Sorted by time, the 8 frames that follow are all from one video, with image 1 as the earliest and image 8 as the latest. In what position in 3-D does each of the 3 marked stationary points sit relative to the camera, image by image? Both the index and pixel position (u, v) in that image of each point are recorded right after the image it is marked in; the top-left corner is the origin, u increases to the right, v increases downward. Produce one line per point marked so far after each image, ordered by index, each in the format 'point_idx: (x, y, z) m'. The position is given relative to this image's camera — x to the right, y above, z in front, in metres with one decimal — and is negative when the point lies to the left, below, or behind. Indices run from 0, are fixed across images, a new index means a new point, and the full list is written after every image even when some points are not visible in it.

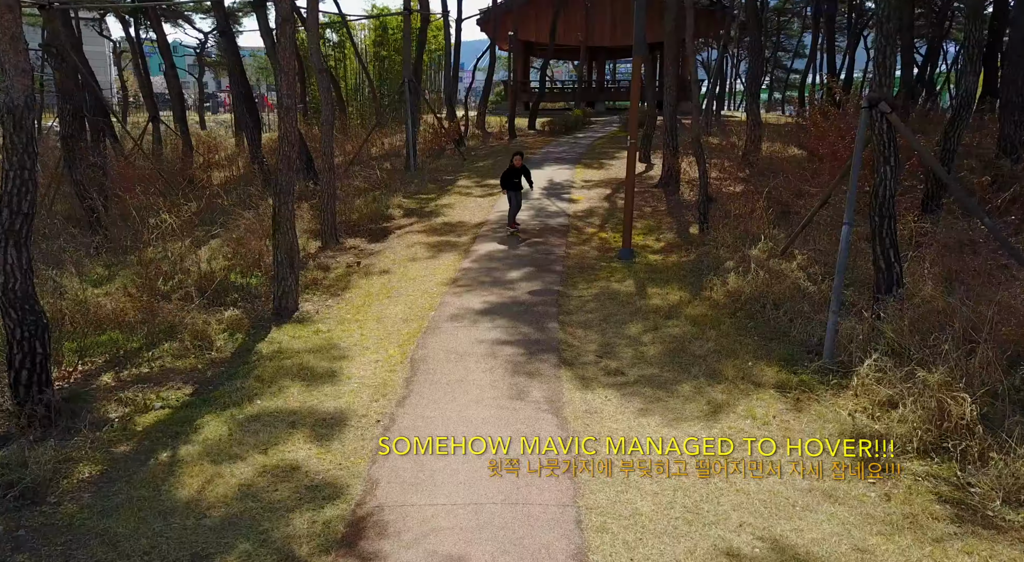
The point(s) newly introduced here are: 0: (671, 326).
0: (+1.2, -0.3, +5.4) m
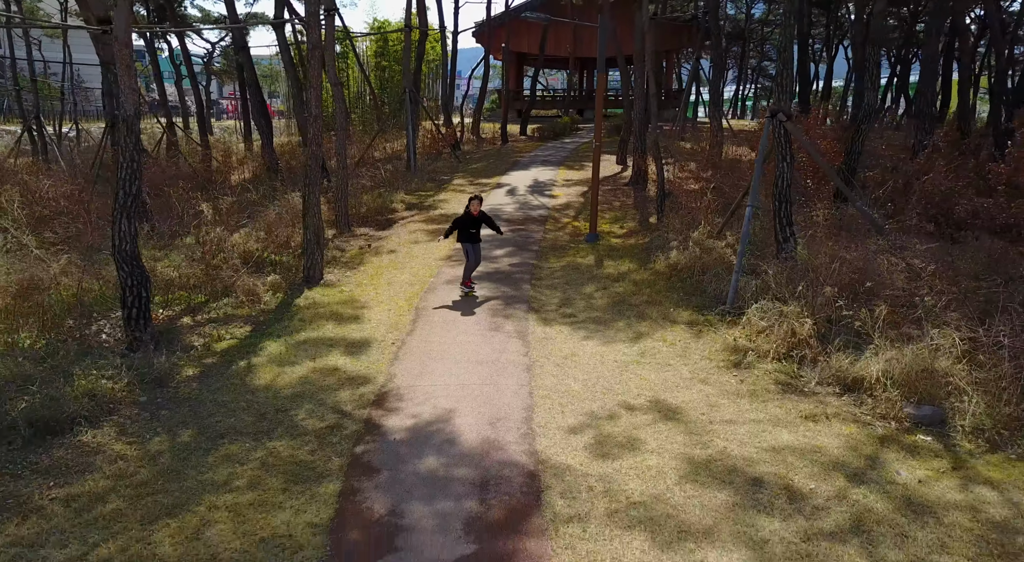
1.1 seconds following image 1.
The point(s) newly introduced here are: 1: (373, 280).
0: (+1.0, -0.1, +7.0) m
1: (-1.4, 0.0, +7.6) m
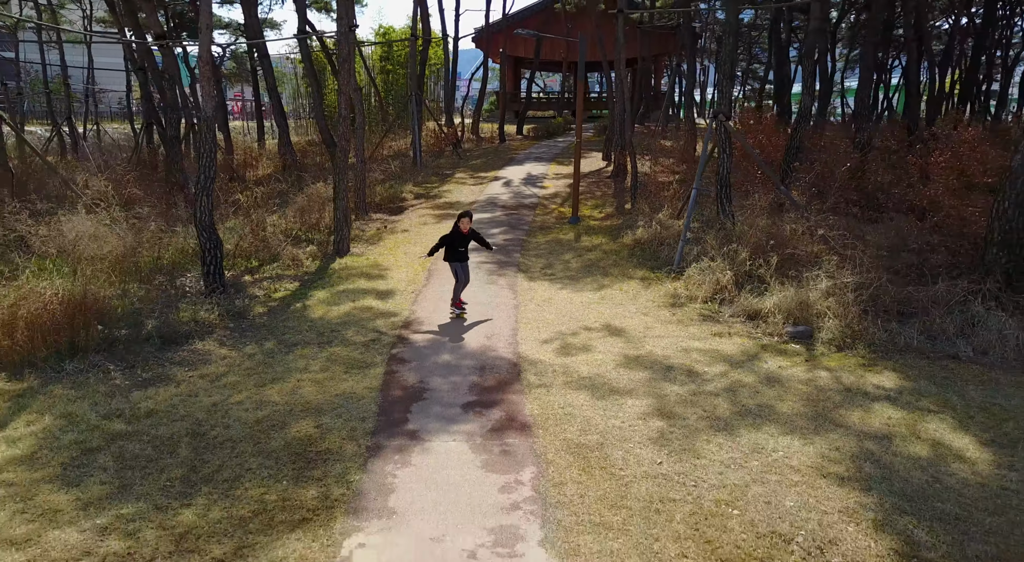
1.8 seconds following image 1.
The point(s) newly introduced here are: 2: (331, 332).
0: (+0.9, +0.3, +8.7) m
1: (-1.5, +0.4, +9.3) m
2: (-1.5, -0.4, +6.1) m
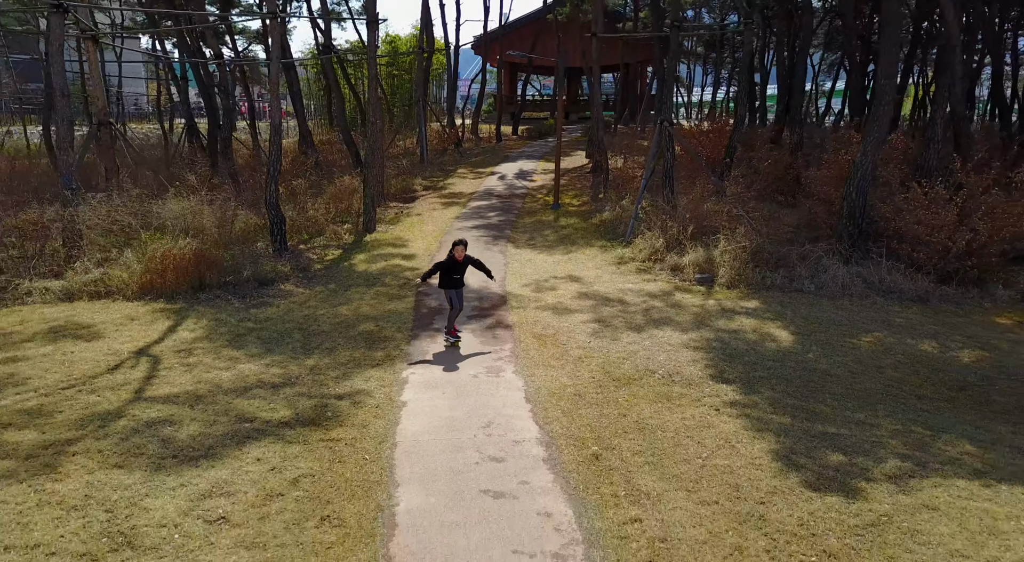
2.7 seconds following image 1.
0: (+0.8, +0.7, +11.3) m
1: (-1.6, +0.8, +11.8) m
2: (-1.6, 0.0, +8.7) m
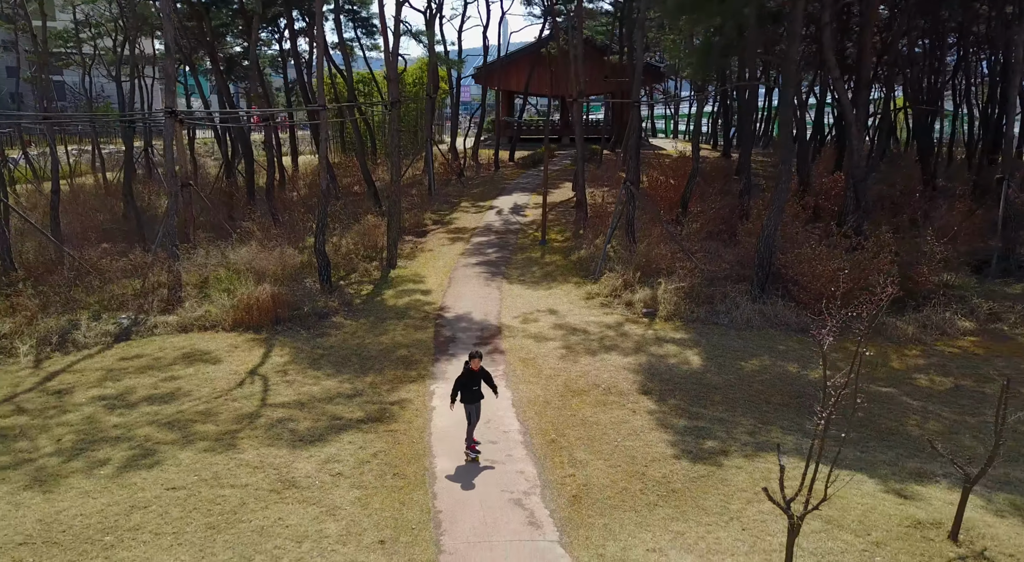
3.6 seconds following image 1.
0: (+0.7, +0.2, +14.1) m
1: (-1.7, +0.3, +14.6) m
2: (-1.7, -0.5, +11.5) m
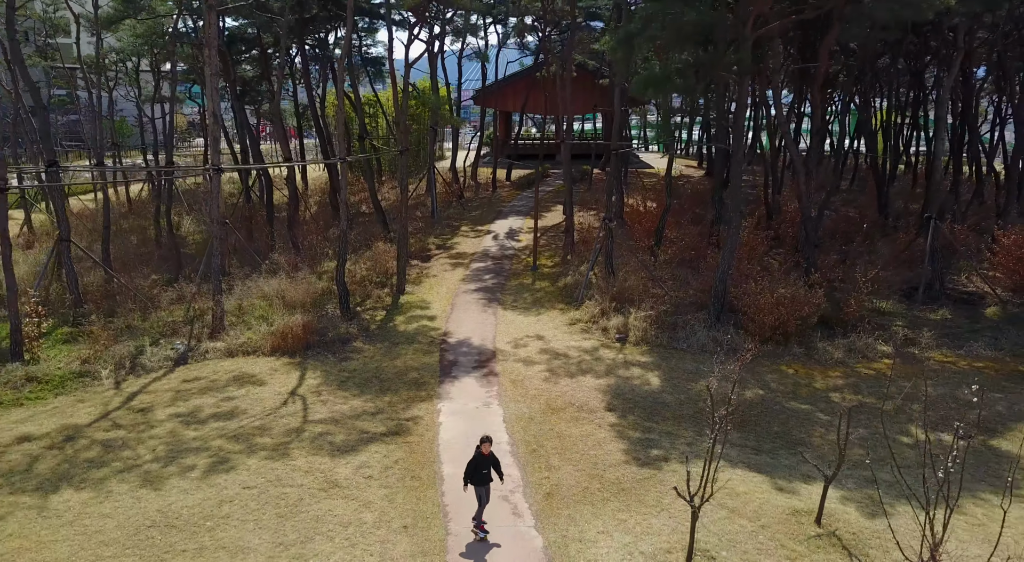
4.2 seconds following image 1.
0: (+0.6, -0.3, +16.1) m
1: (-1.8, -0.2, +16.7) m
2: (-1.8, -1.0, +13.5) m
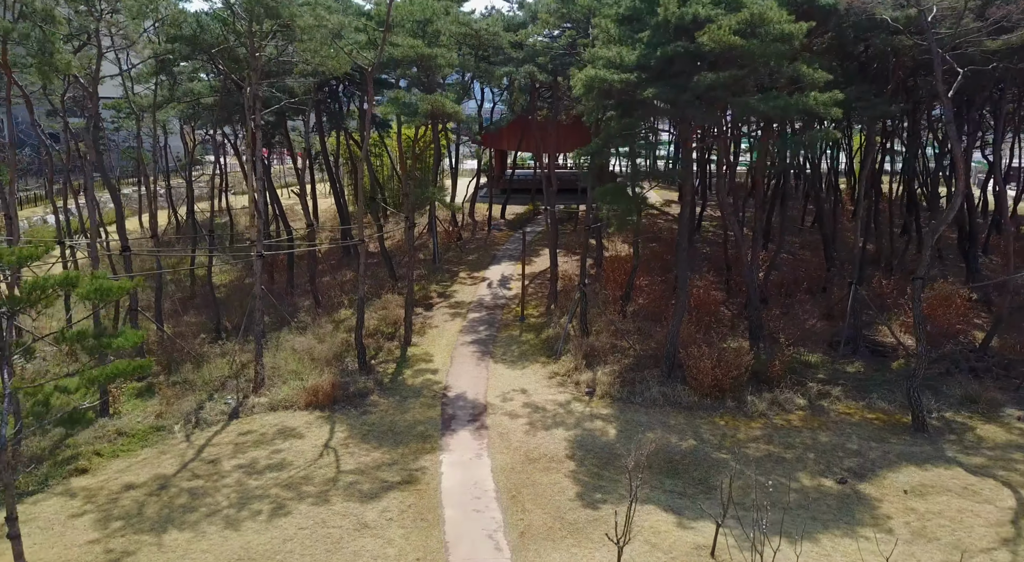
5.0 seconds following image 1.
0: (+0.3, -1.6, +19.1) m
1: (-2.1, -1.6, +19.7) m
2: (-2.1, -2.4, +16.5) m
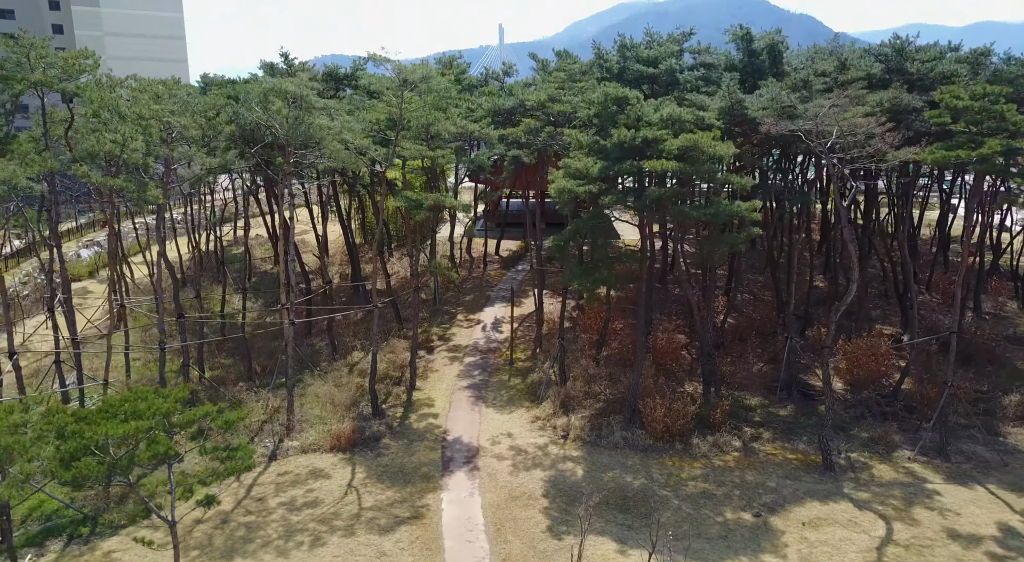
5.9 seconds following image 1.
0: (0.0, -3.2, +22.6) m
1: (-2.4, -3.2, +23.1) m
2: (-2.4, -4.0, +20.0) m
